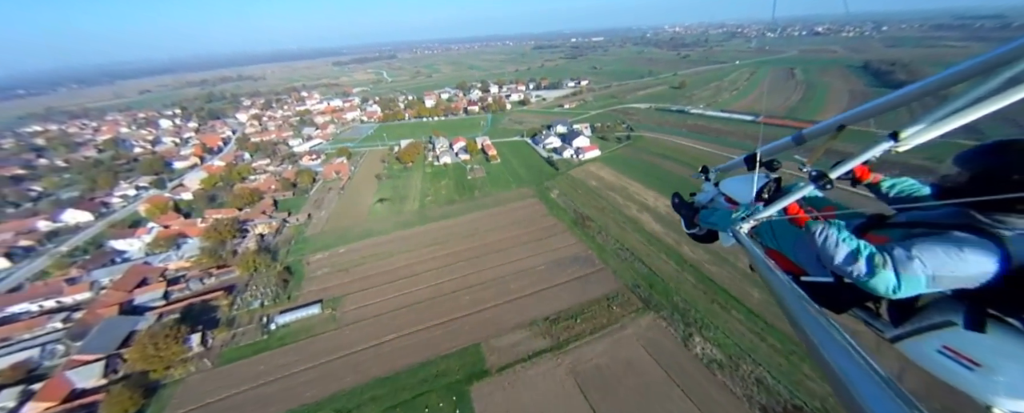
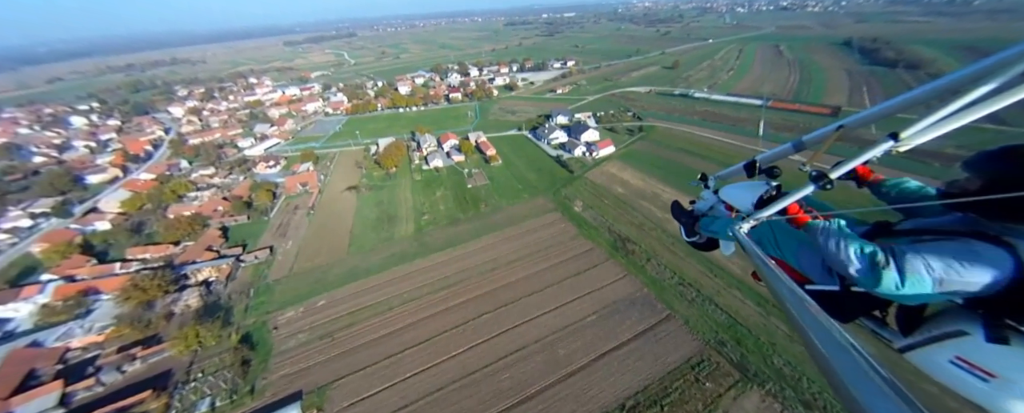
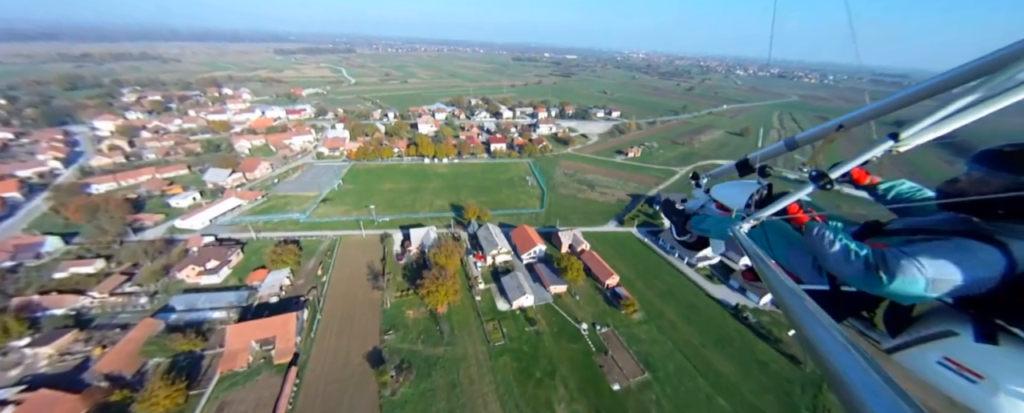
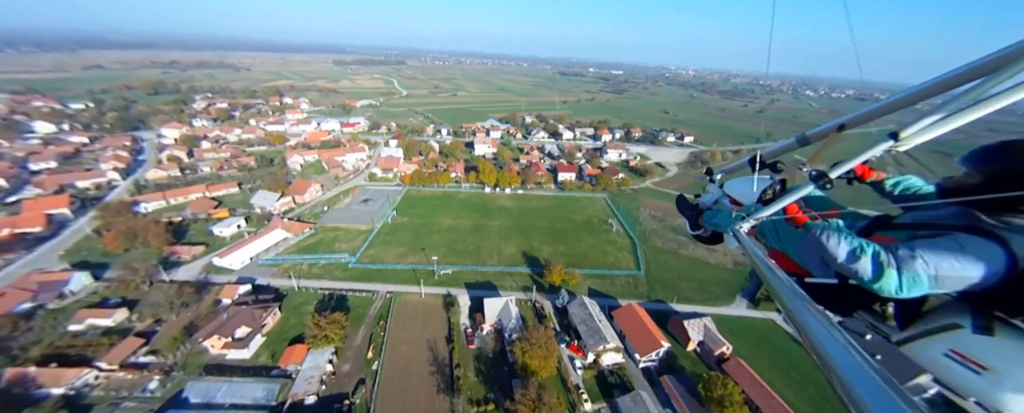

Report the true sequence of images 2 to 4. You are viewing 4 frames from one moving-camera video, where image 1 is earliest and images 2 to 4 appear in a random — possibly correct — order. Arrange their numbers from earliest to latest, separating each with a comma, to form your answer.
2, 3, 4
